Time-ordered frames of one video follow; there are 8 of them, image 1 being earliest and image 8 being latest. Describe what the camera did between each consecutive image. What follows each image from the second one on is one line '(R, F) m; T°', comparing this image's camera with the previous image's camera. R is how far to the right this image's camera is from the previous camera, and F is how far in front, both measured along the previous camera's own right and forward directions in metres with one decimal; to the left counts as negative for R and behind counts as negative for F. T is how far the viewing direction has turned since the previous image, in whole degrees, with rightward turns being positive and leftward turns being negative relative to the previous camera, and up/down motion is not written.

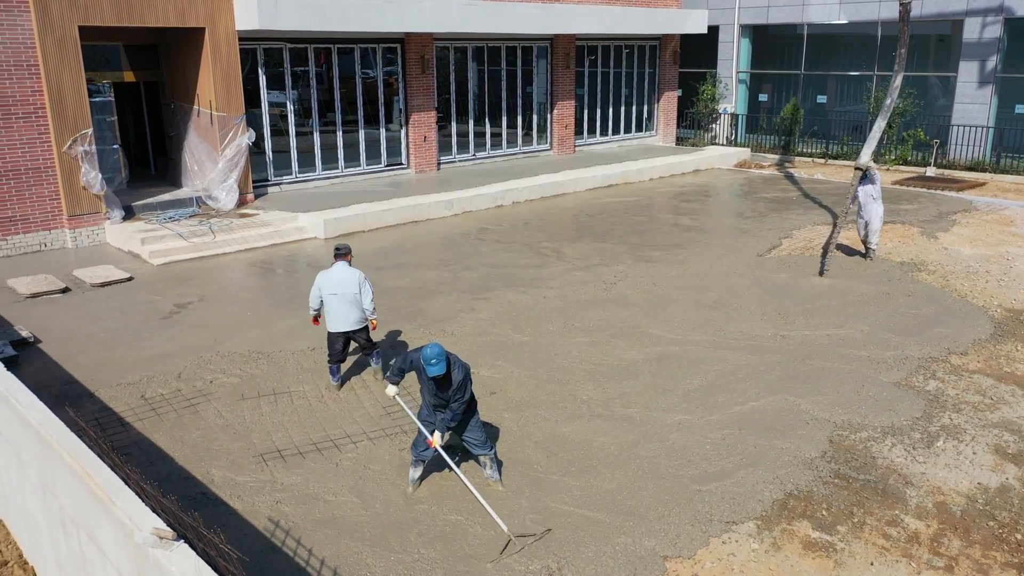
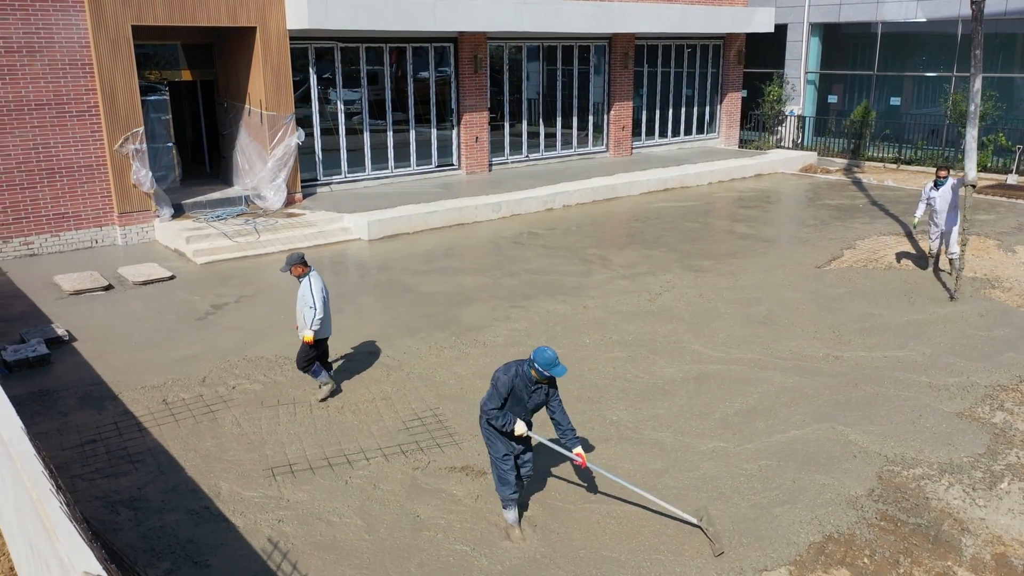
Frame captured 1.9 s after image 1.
(+0.3, +0.4) m; -4°
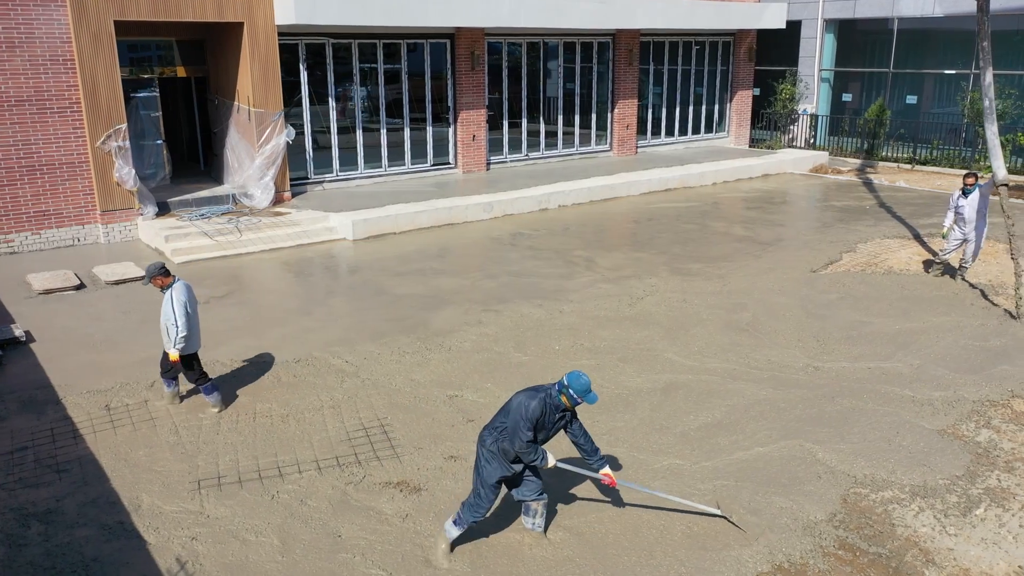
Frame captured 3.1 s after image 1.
(+0.7, +0.4) m; -2°
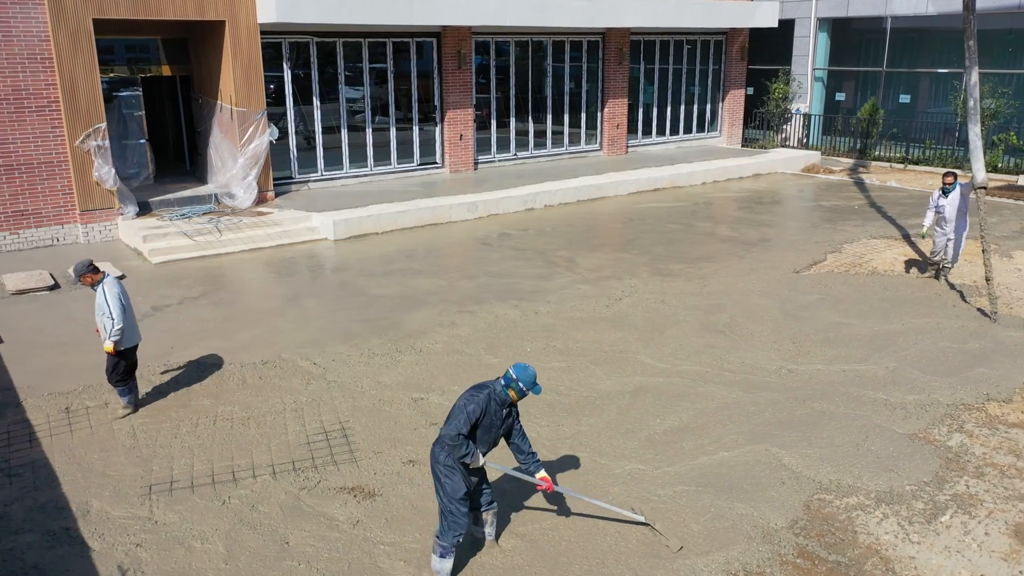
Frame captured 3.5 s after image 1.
(+0.3, +0.1) m; 0°
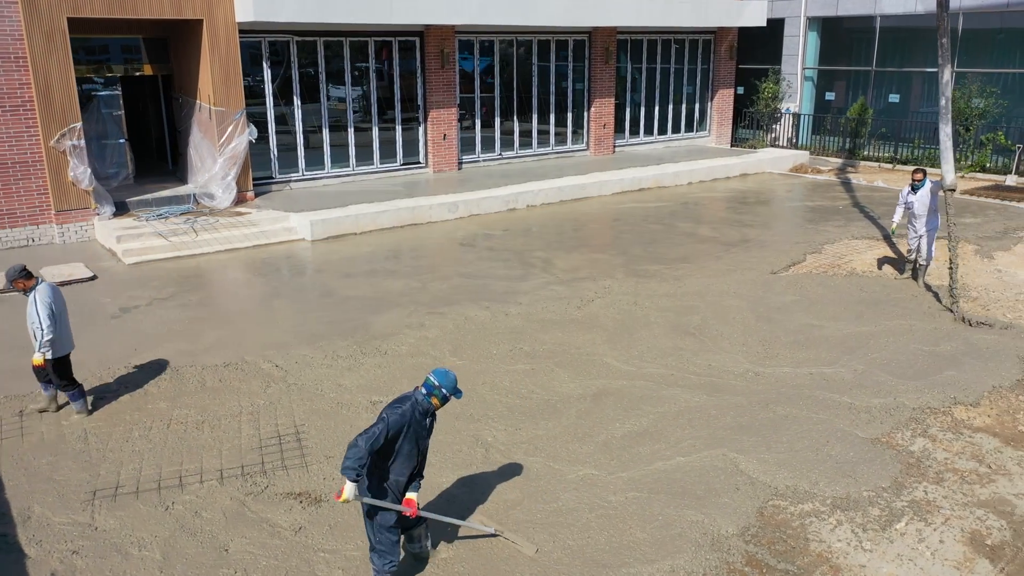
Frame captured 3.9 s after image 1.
(+0.4, +0.1) m; 0°
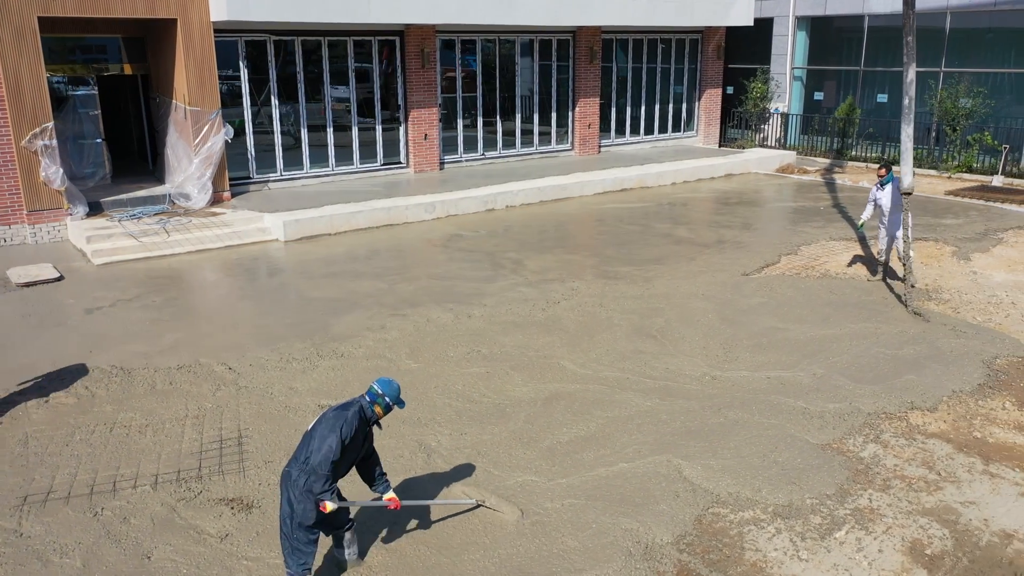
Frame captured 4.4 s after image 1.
(+0.5, +0.1) m; 0°
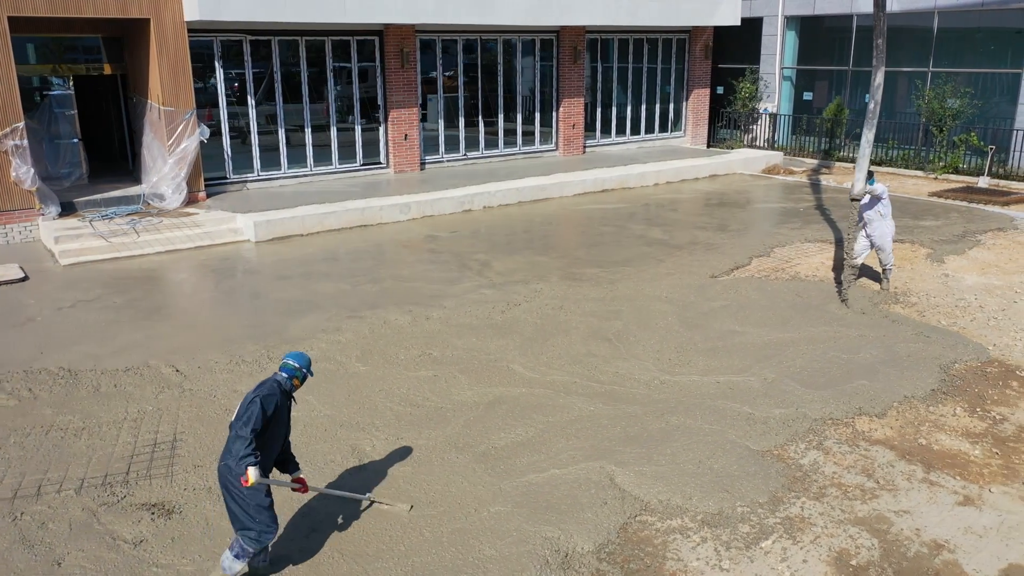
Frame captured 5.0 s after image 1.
(+0.6, +0.1) m; -1°
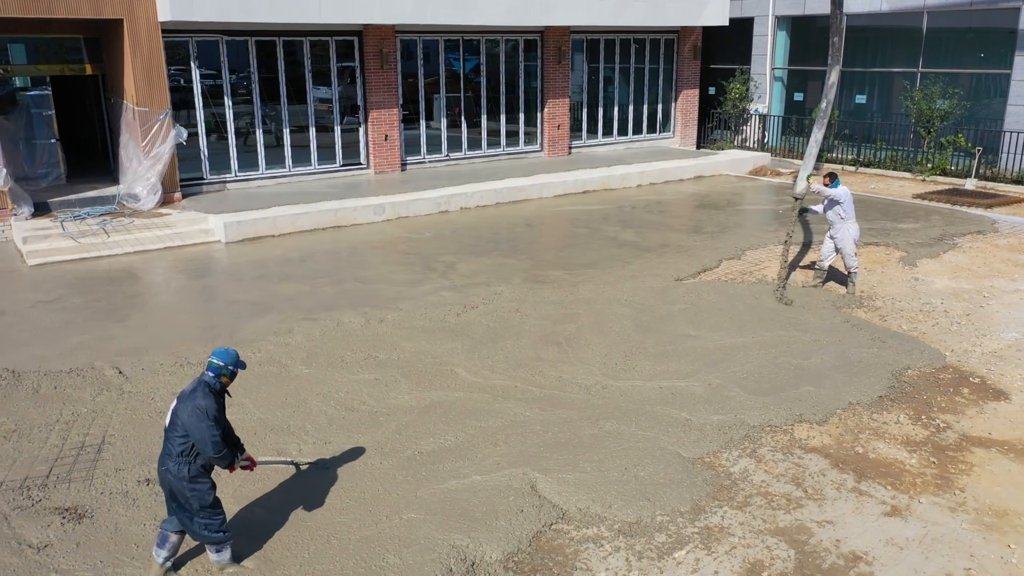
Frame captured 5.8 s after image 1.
(+0.7, +0.1) m; -1°
